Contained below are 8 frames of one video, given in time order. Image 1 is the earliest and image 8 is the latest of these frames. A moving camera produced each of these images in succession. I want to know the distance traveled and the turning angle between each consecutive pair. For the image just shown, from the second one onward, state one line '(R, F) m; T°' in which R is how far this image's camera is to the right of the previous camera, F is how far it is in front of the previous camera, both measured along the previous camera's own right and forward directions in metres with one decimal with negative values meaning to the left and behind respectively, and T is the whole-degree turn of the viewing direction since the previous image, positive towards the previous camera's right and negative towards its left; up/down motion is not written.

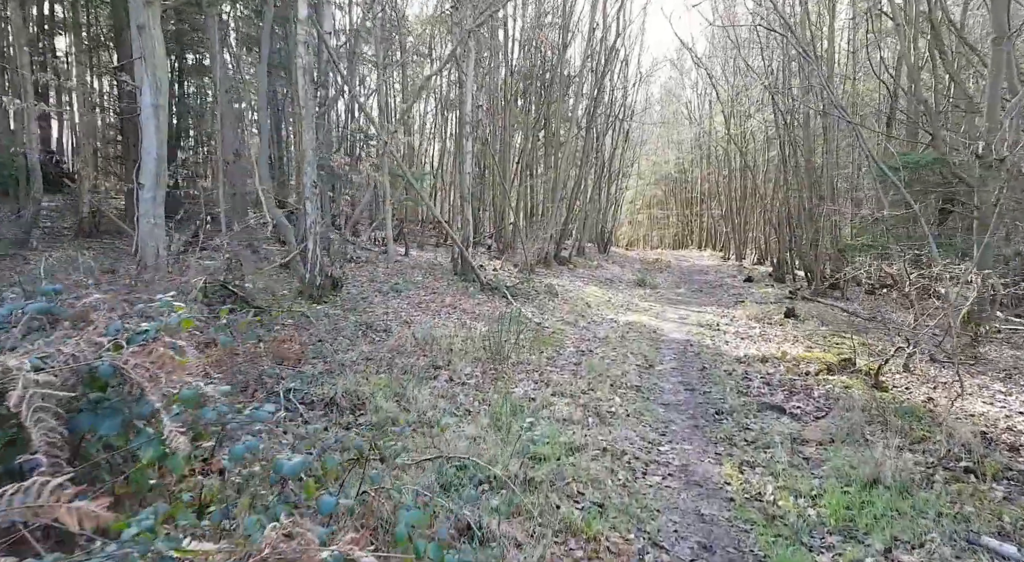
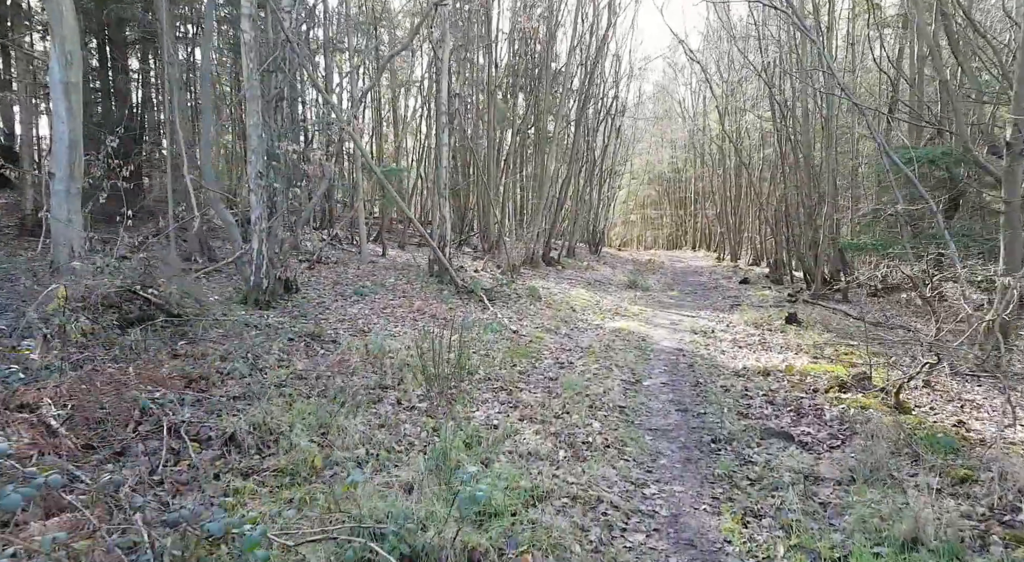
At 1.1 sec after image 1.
(+0.3, +1.2) m; 0°
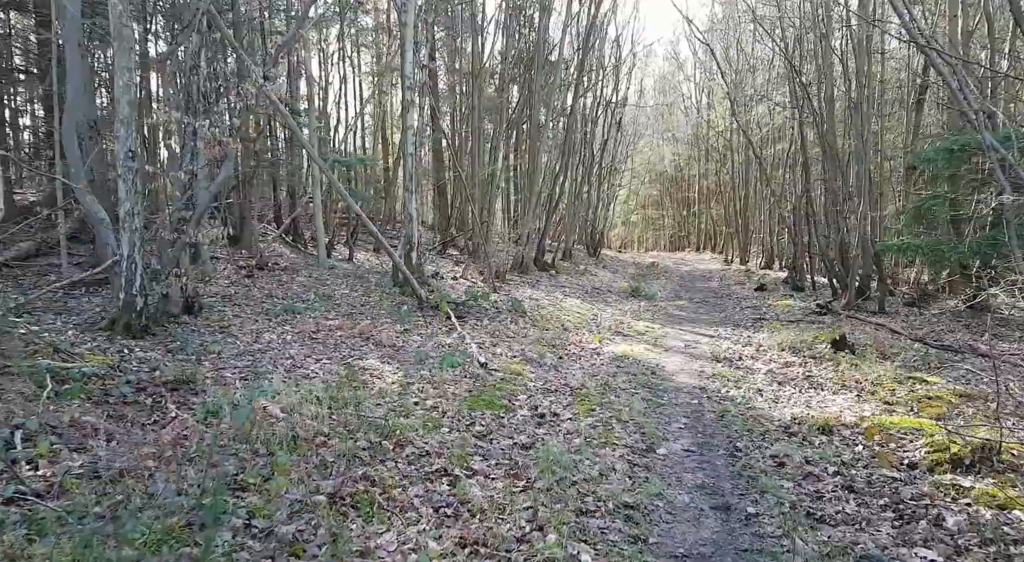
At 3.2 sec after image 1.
(+0.4, +2.6) m; 0°
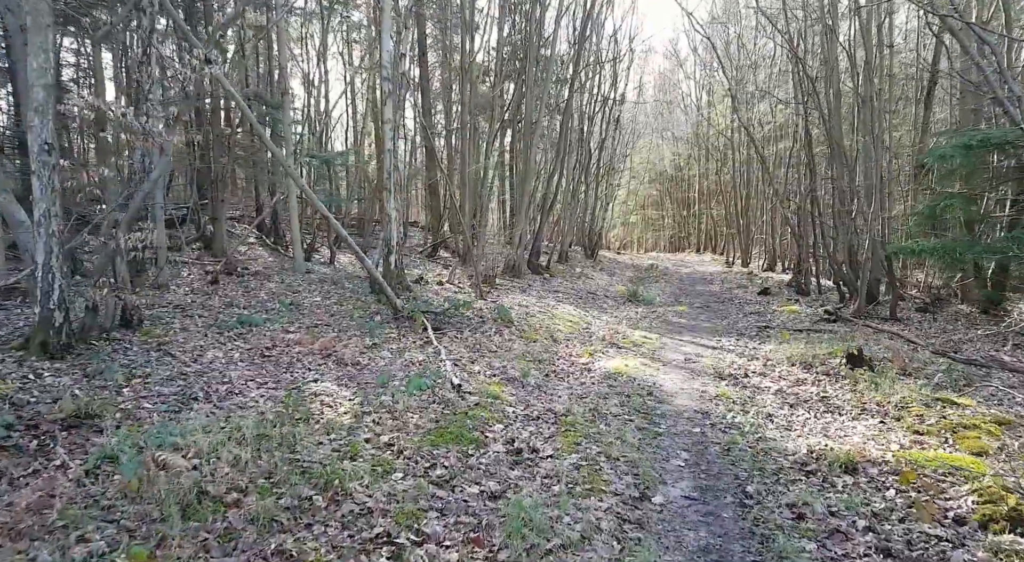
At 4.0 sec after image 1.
(+0.2, +0.9) m; 0°
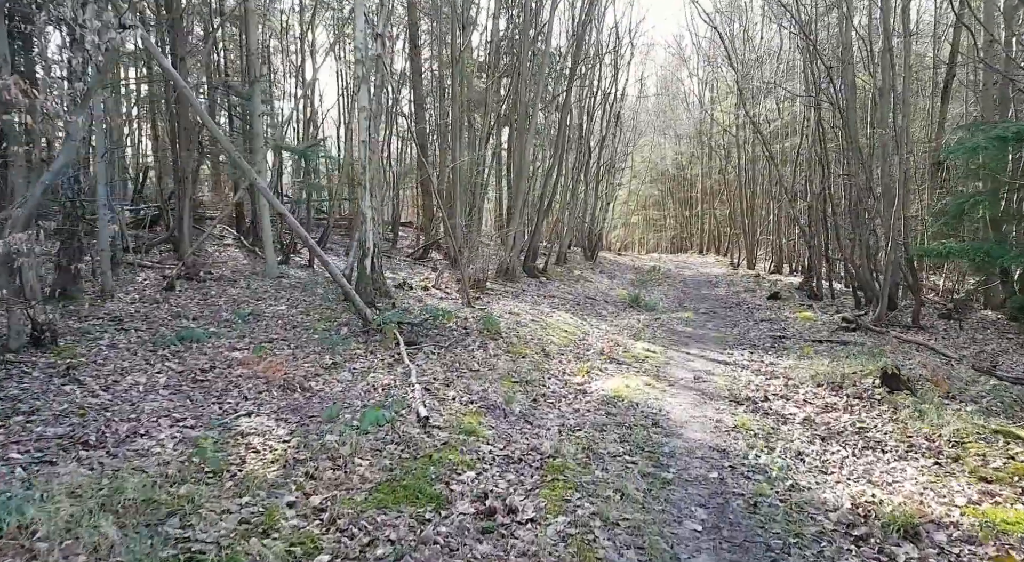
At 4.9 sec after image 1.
(+0.2, +1.2) m; 0°
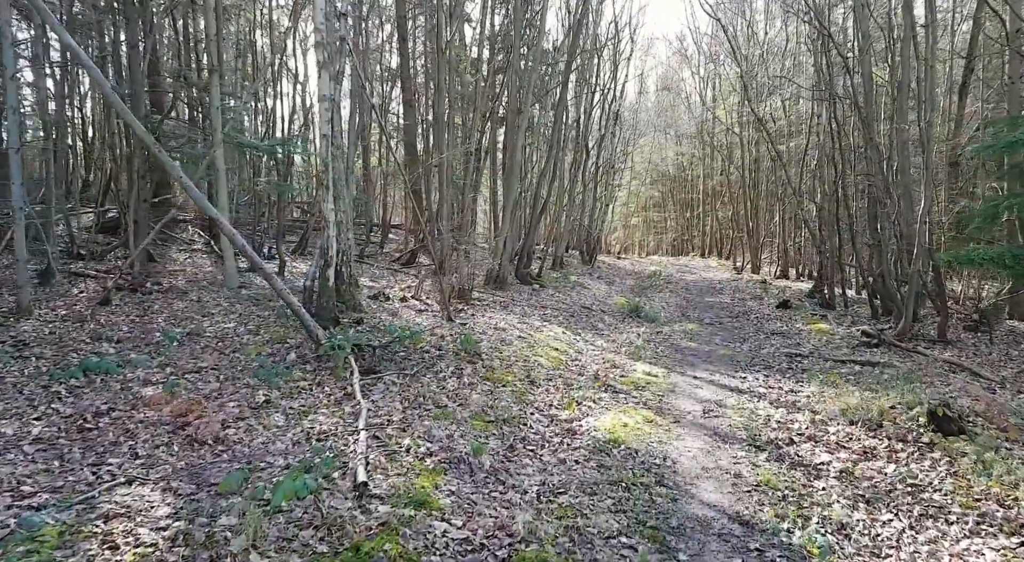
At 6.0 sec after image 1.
(+0.2, +1.3) m; 0°
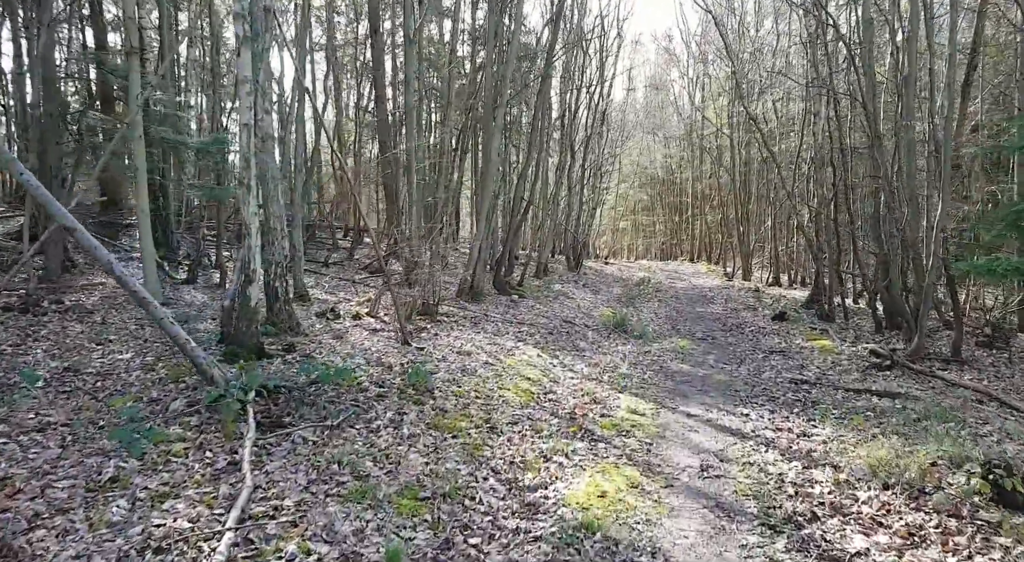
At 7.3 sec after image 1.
(+0.3, +1.5) m; +1°
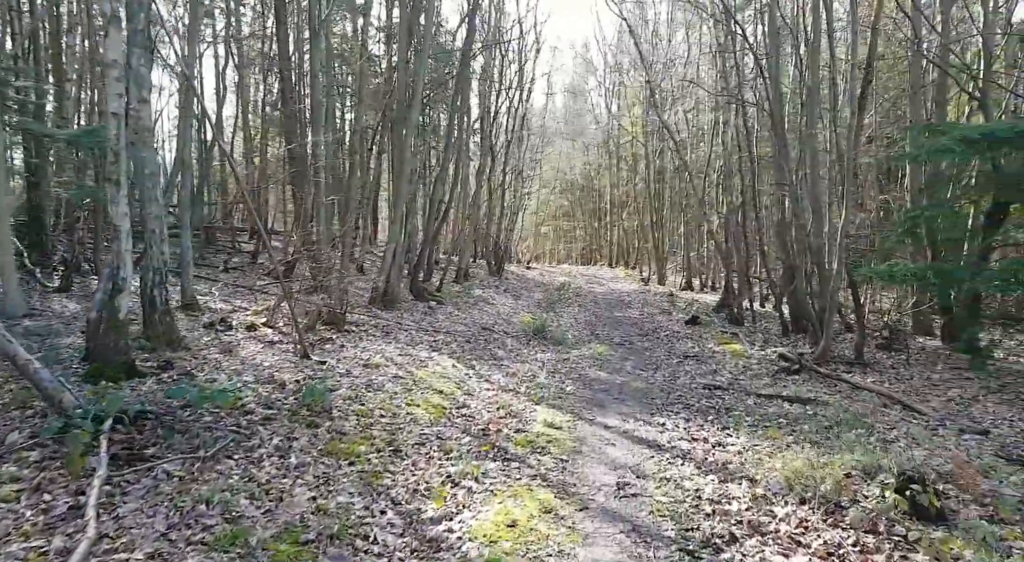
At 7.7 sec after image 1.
(+0.2, +0.4) m; +7°
